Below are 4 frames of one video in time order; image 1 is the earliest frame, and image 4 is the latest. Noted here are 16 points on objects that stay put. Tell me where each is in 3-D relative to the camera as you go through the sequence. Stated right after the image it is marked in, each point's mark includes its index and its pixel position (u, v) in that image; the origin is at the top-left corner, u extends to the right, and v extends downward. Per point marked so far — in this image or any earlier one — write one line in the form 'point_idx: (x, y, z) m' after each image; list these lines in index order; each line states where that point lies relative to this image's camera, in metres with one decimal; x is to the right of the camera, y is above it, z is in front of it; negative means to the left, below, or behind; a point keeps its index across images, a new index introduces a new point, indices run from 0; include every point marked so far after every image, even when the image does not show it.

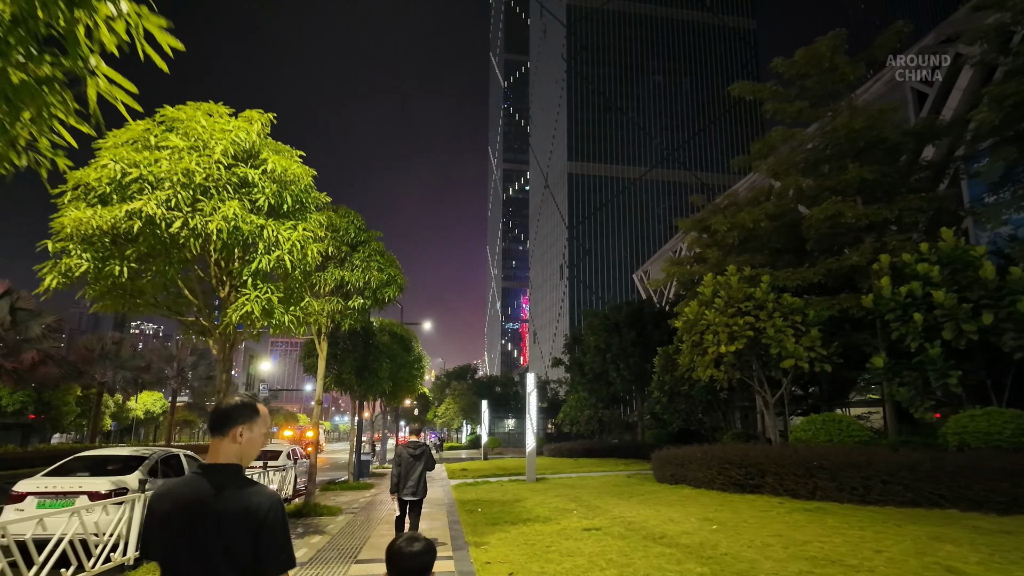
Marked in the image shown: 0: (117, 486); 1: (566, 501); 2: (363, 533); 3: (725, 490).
0: (-5.4, -2.7, +8.0) m
1: (+1.1, -4.4, +12.1) m
2: (-2.6, -4.3, +10.3) m
3: (+4.3, -4.1, +11.8) m
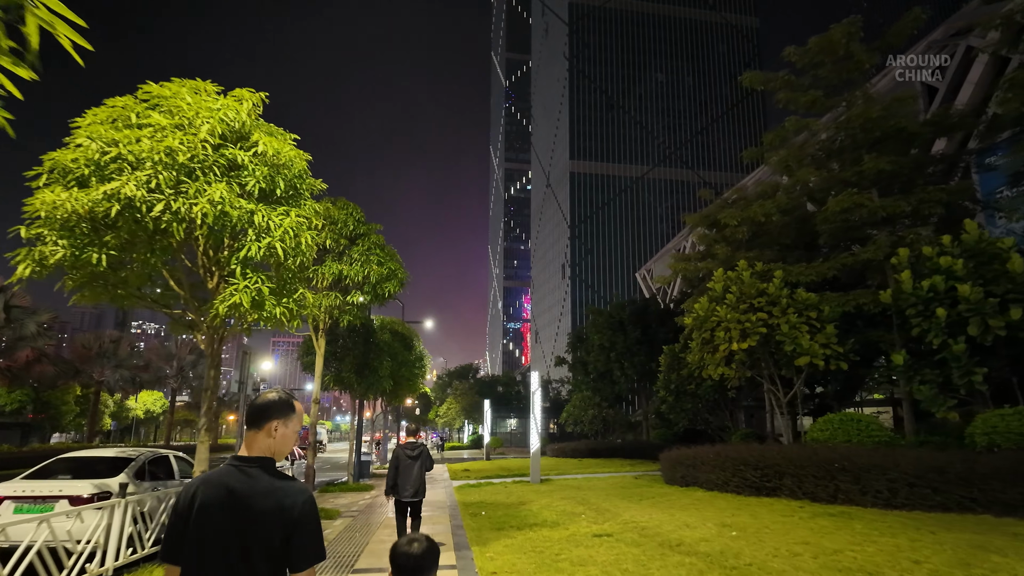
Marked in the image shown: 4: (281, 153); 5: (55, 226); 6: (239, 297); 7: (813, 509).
0: (-5.3, -2.6, +7.5) m
1: (+1.2, -4.3, +11.6) m
2: (-2.5, -4.2, +9.9) m
3: (+4.4, -4.0, +11.3) m
4: (-2.8, +1.6, +7.0) m
5: (-4.7, +0.6, +6.0) m
6: (-2.9, -0.1, +6.3) m
7: (+4.6, -3.4, +9.0) m
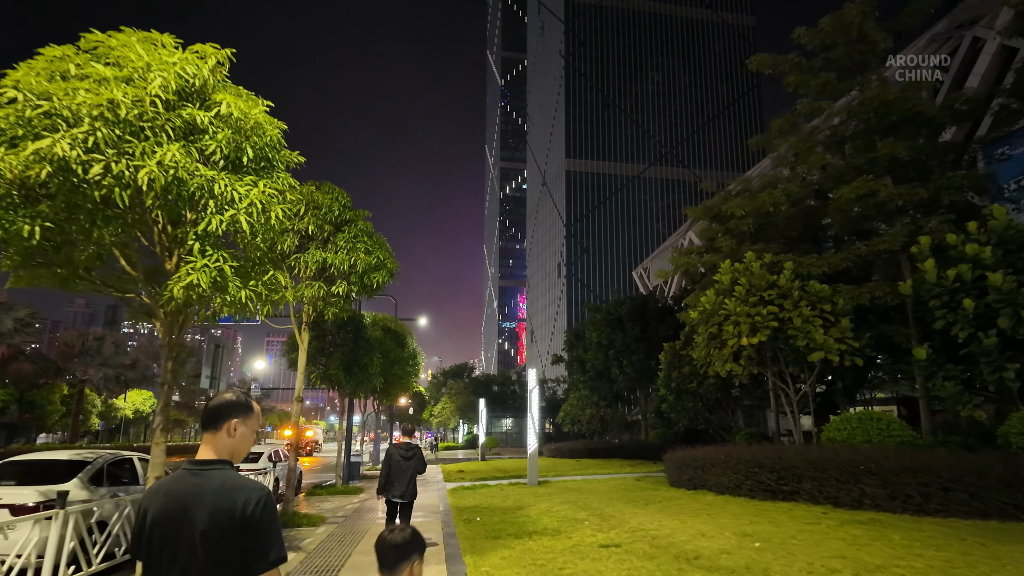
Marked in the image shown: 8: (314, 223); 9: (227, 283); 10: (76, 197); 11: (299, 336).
0: (-5.3, -2.4, +6.6) m
1: (+1.2, -4.1, +10.8) m
2: (-2.6, -4.0, +9.0) m
3: (+4.4, -3.8, +10.6) m
4: (-2.8, +1.8, +6.2) m
5: (-4.7, +0.8, +5.1) m
6: (-2.9, +0.1, +5.5) m
7: (+4.6, -3.2, +8.2) m
8: (-3.8, +1.3, +11.3) m
9: (-2.8, +0.1, +5.7) m
10: (-3.9, +0.8, +5.2) m
11: (-4.4, -1.0, +12.2) m
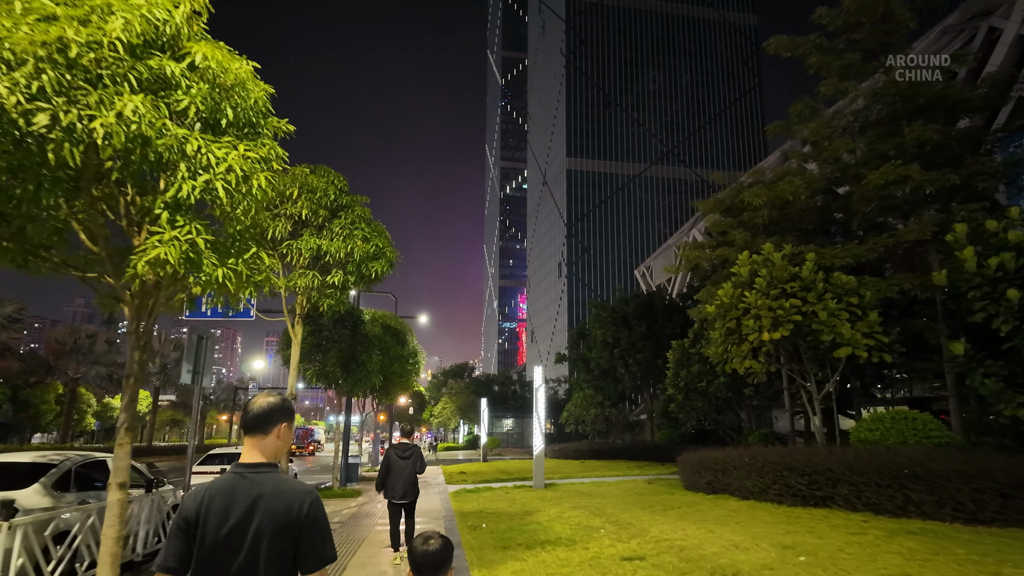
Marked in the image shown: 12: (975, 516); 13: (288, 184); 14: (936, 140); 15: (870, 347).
0: (-5.1, -2.2, +5.9) m
1: (+1.3, -3.9, +10.1) m
2: (-2.4, -3.8, +8.3) m
3: (+4.5, -3.6, +9.8) m
4: (-2.6, +2.0, +5.4) m
5: (-4.5, +1.0, +4.4) m
6: (-2.8, +0.3, +4.7) m
7: (+4.7, -3.0, +7.5) m
8: (-3.7, +1.5, +10.6) m
9: (-2.7, +0.2, +5.0) m
10: (-3.7, +1.0, +4.5) m
11: (-4.3, -0.8, +11.4) m
12: (+5.9, -2.9, +7.5) m
13: (-4.0, +1.9, +10.5) m
14: (+9.5, +3.3, +13.1) m
15: (+7.5, -1.2, +12.3) m
